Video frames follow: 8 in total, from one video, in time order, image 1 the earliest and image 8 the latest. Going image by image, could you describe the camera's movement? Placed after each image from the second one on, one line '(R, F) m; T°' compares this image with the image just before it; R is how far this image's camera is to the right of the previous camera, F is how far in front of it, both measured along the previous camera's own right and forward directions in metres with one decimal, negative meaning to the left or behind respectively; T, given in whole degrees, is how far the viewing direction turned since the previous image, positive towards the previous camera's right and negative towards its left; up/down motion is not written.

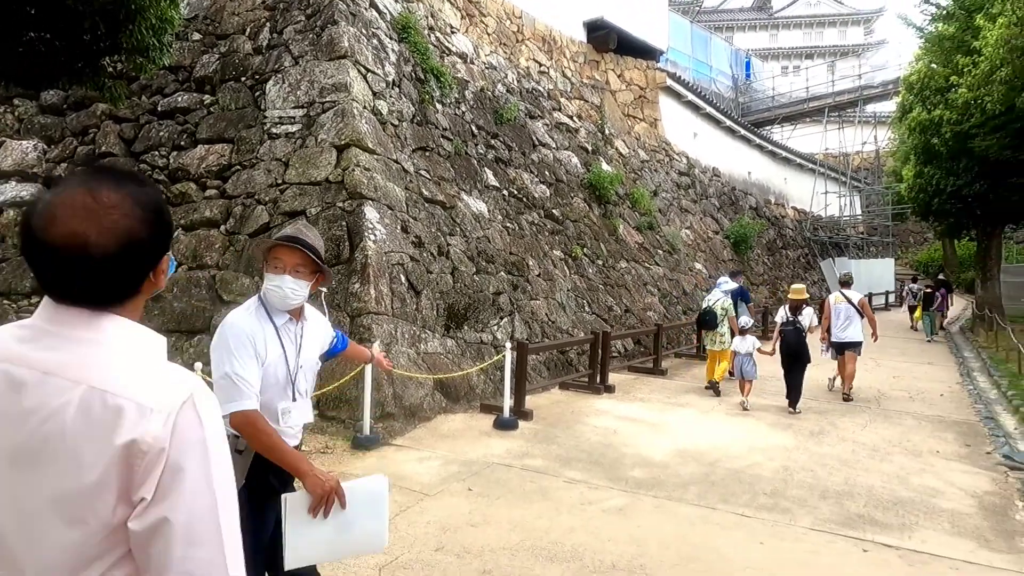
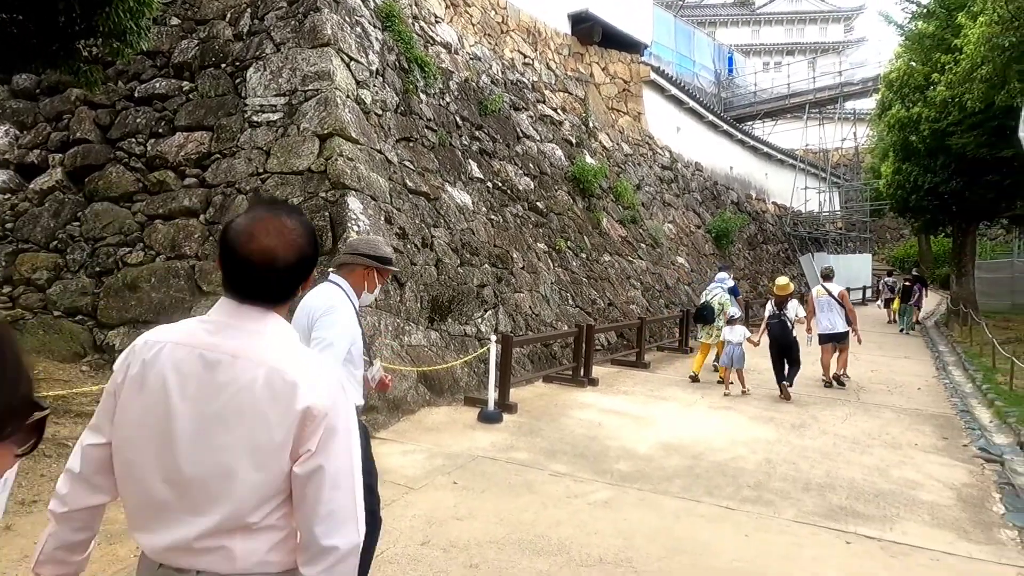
(0.0, 0.0) m; +2°
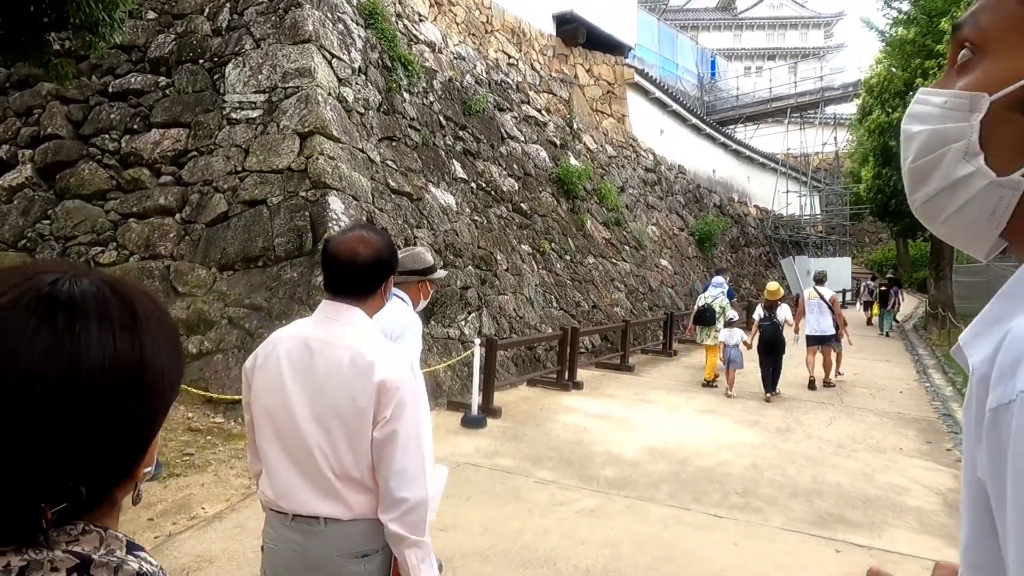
(0.0, +0.1) m; +2°
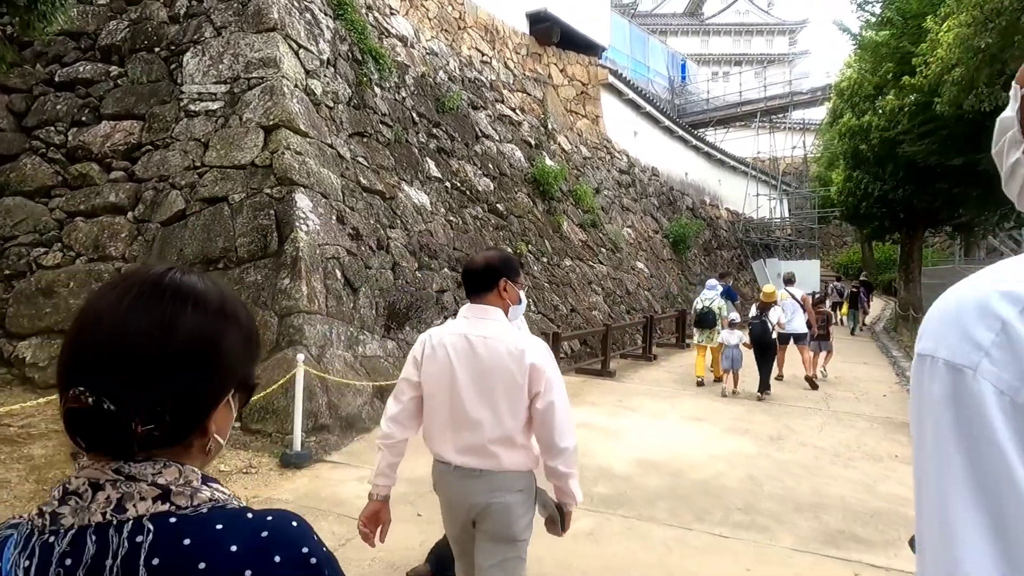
(-0.1, +0.3) m; +3°
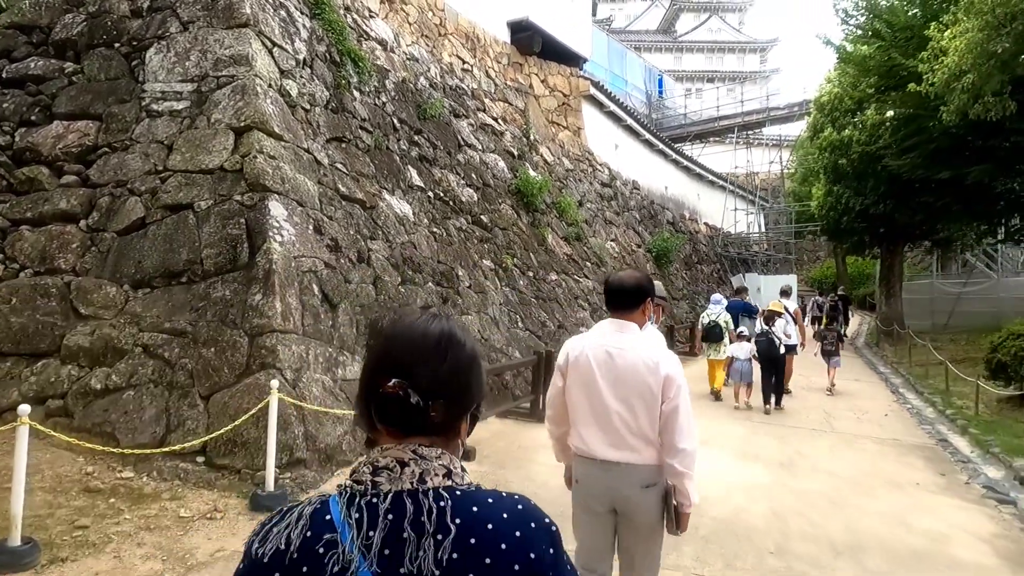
(-0.2, +0.4) m; +2°
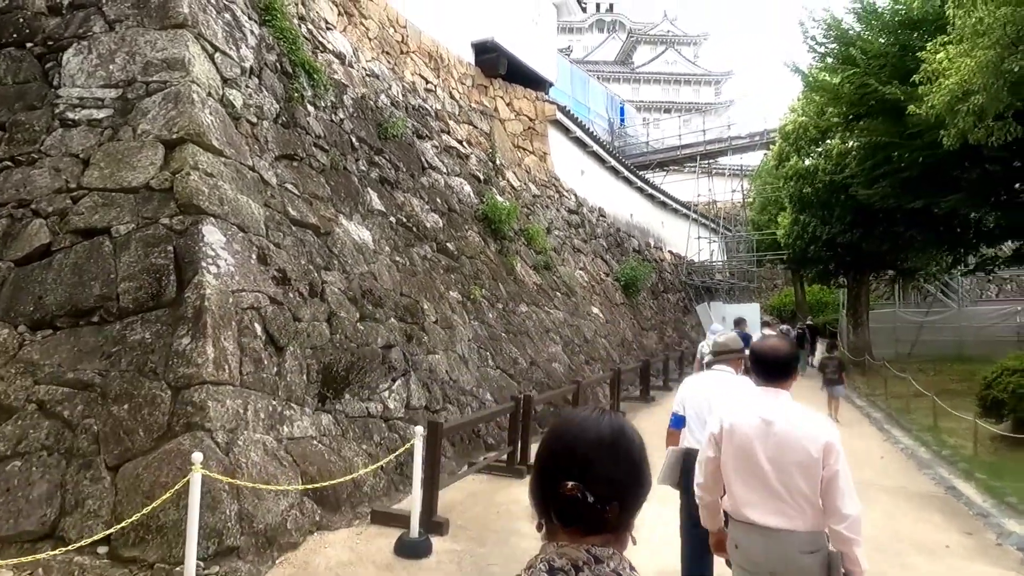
(-0.1, +0.6) m; +4°
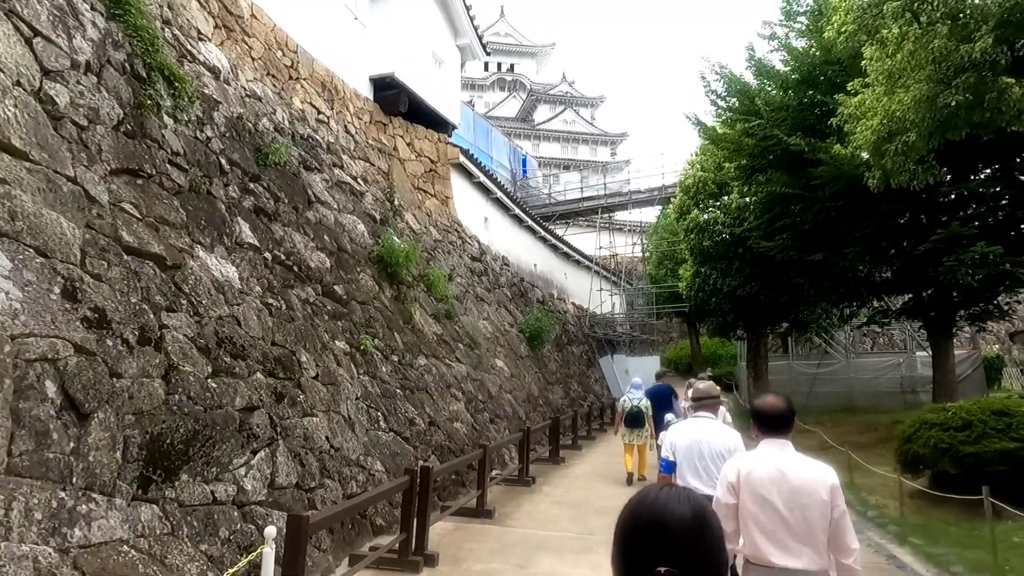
(0.0, +0.8) m; +9°
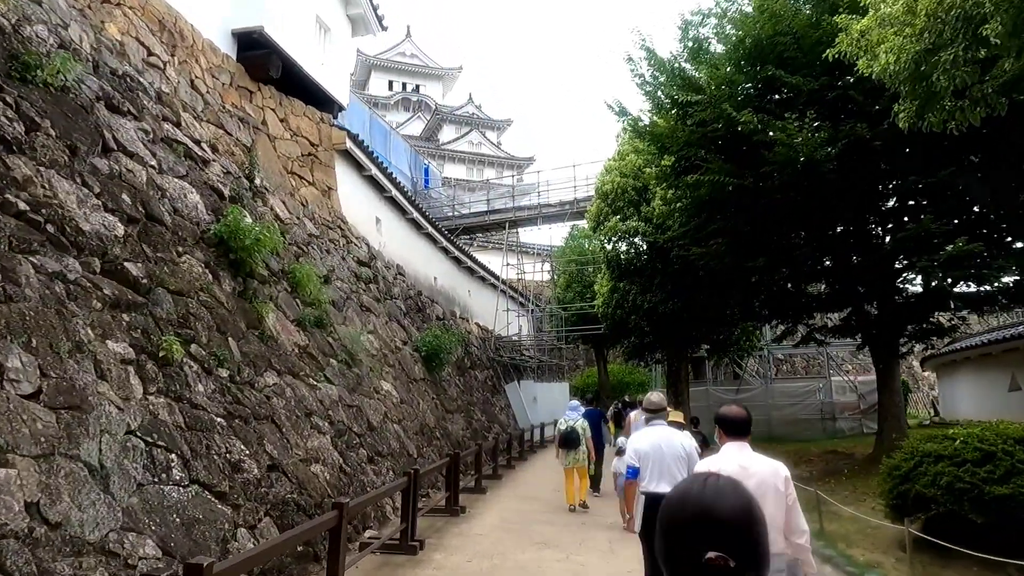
(+0.1, +2.0) m; +8°
